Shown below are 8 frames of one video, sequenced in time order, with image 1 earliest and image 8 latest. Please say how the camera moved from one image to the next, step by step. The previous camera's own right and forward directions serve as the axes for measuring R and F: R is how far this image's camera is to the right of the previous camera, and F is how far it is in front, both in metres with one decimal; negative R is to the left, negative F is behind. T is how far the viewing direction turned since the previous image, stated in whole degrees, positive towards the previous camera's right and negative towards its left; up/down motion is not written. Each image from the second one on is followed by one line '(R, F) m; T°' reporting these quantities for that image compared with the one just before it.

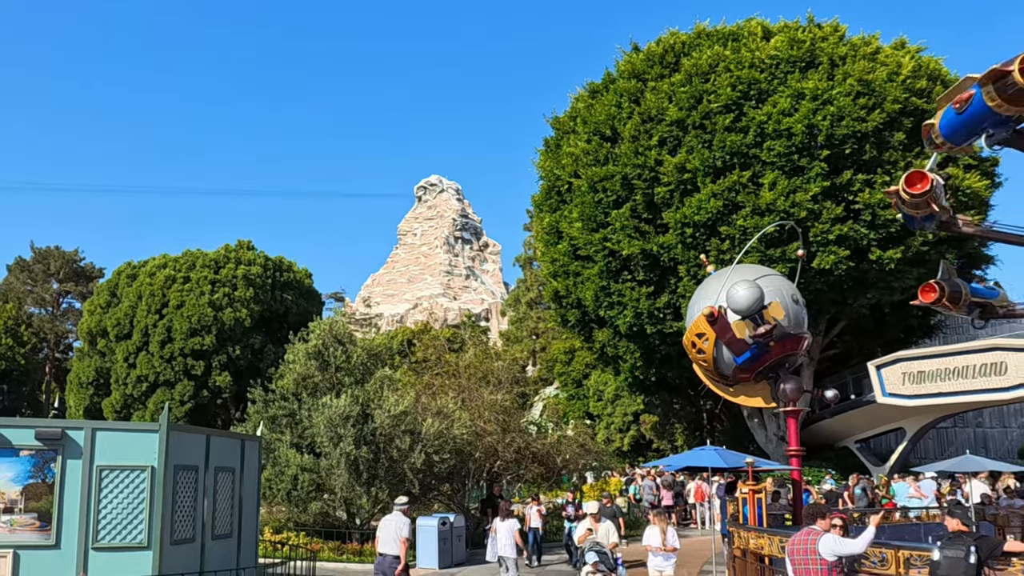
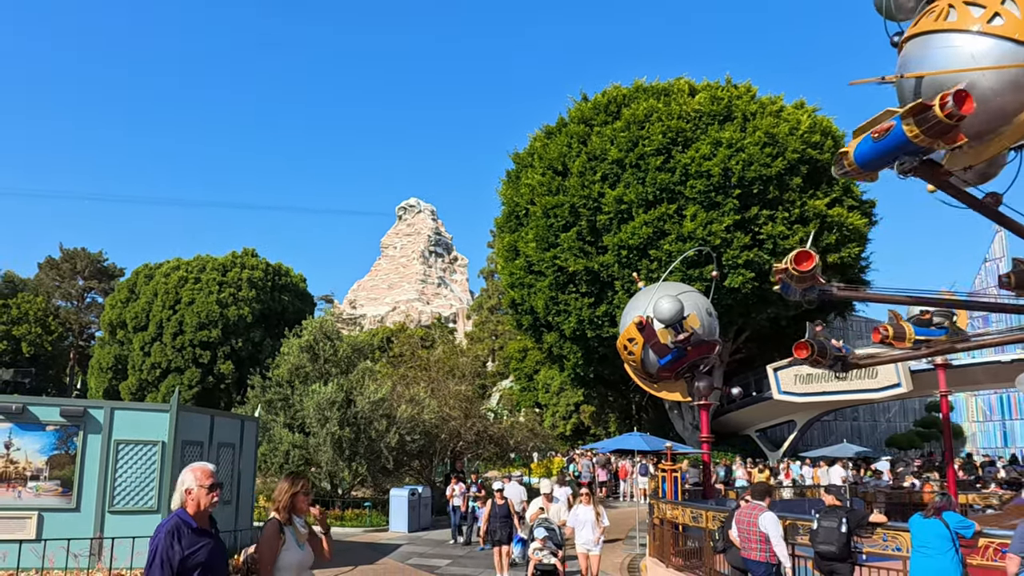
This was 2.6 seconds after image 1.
(+0.6, -2.1) m; +1°
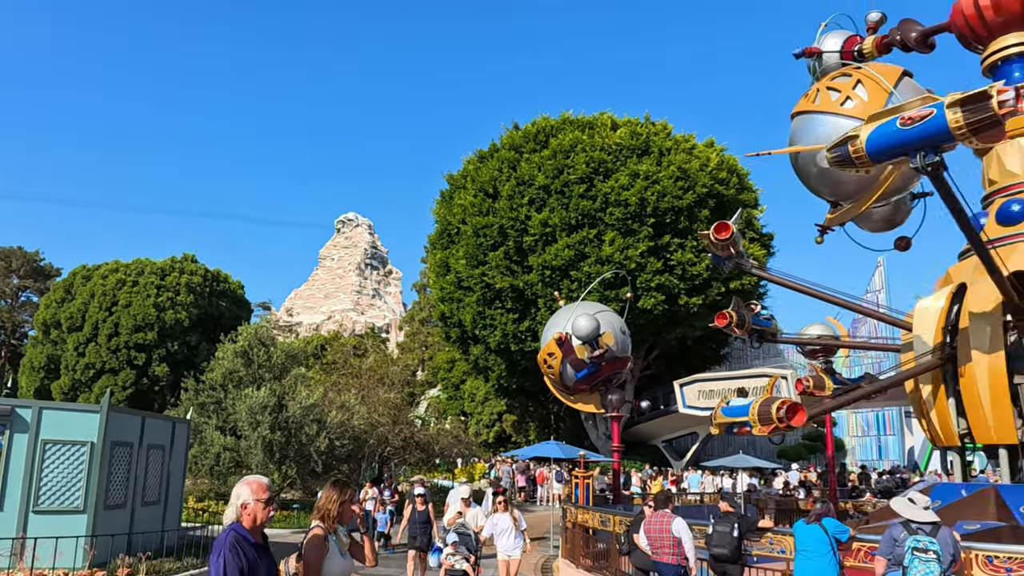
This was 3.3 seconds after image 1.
(+0.7, -0.8) m; +4°
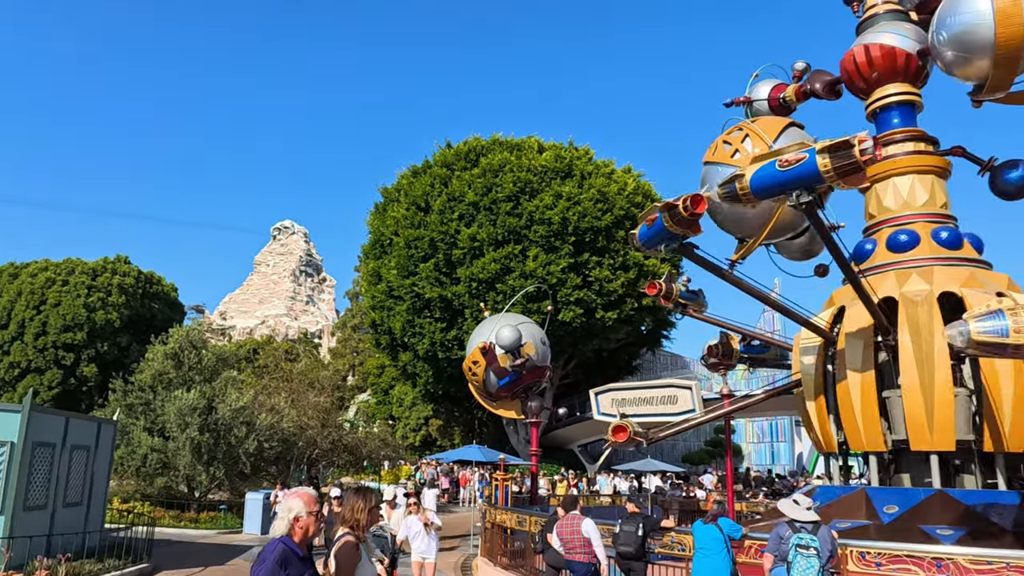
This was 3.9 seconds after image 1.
(+0.6, -0.8) m; +4°
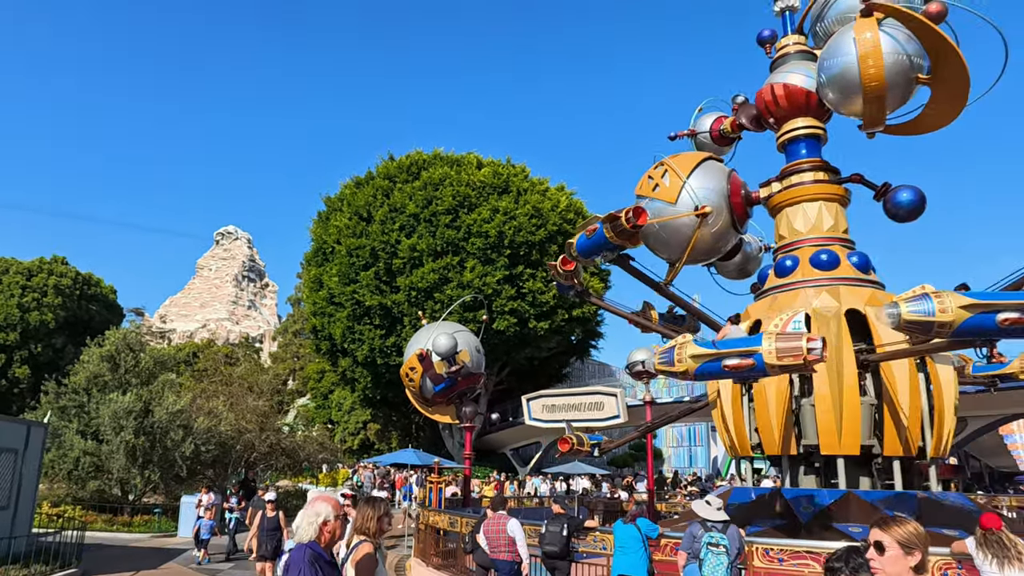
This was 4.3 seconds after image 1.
(+0.5, -0.7) m; +4°
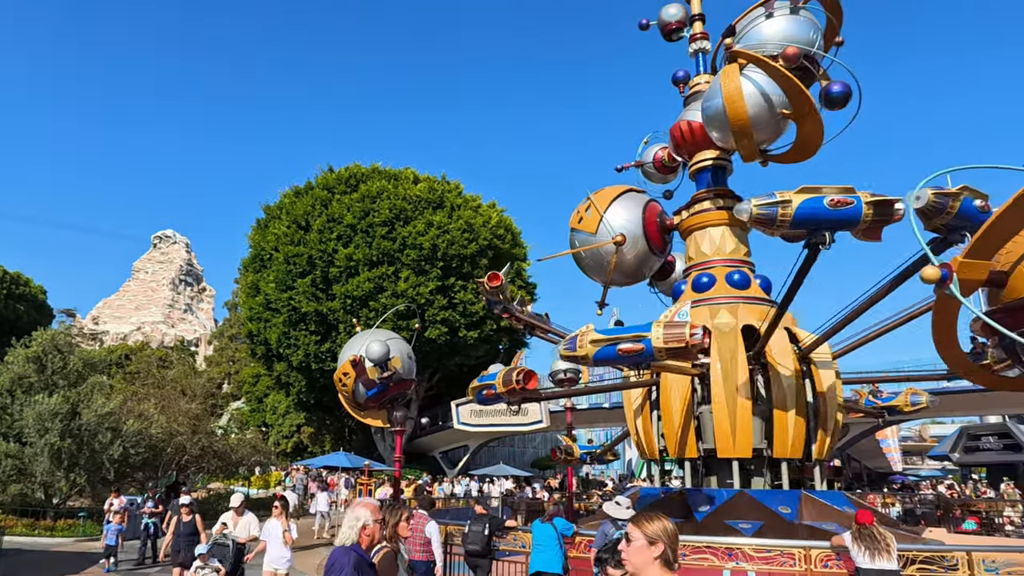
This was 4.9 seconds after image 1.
(+0.5, -0.9) m; +4°
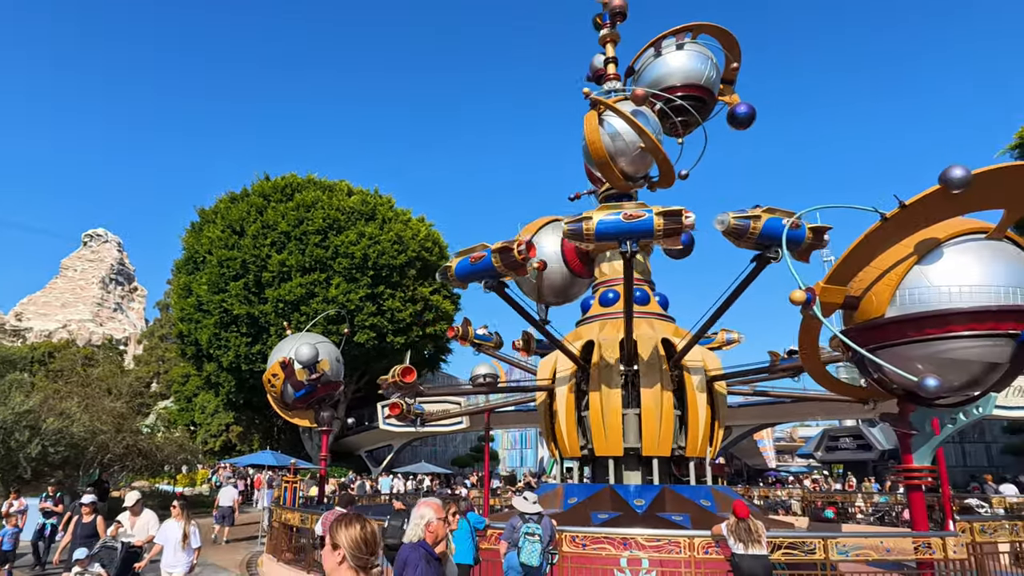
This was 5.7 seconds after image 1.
(+0.5, -1.2) m; +5°
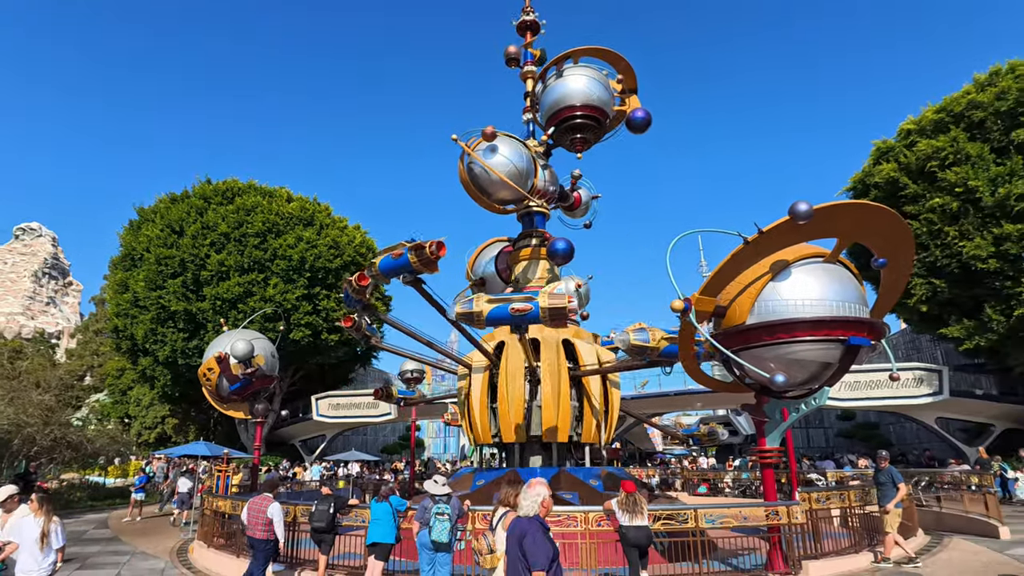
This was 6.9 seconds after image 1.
(+0.2, -1.9) m; +6°
